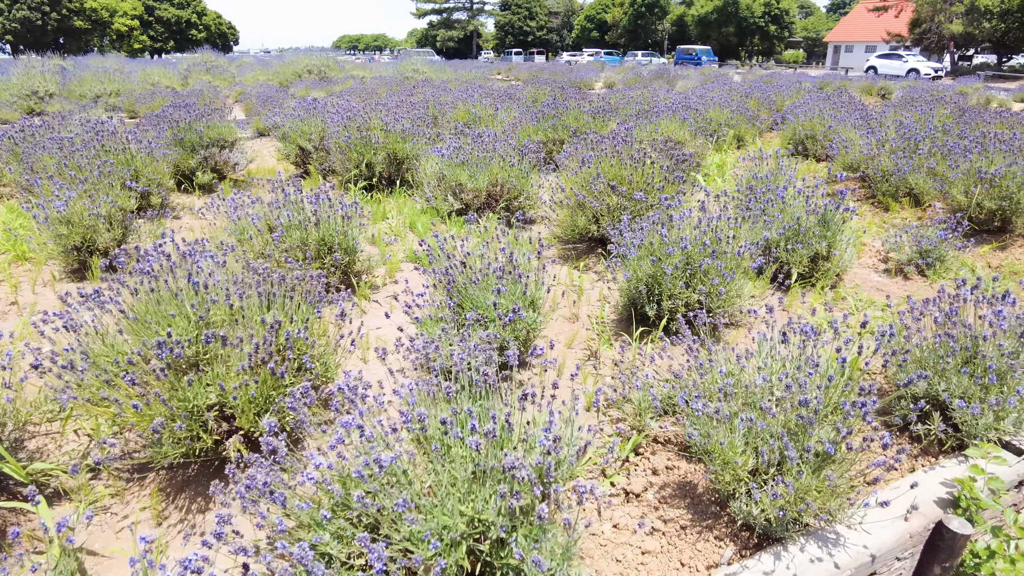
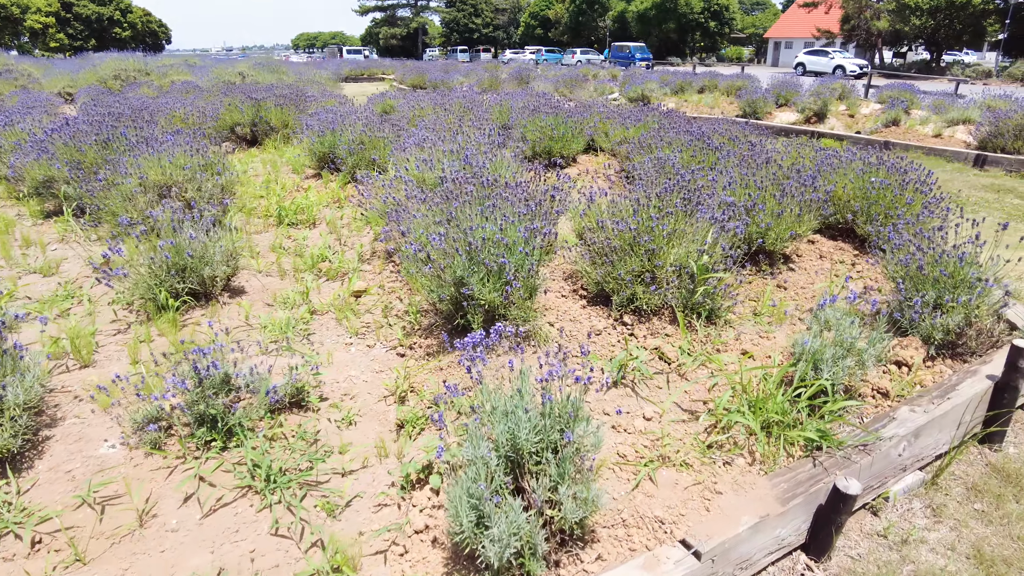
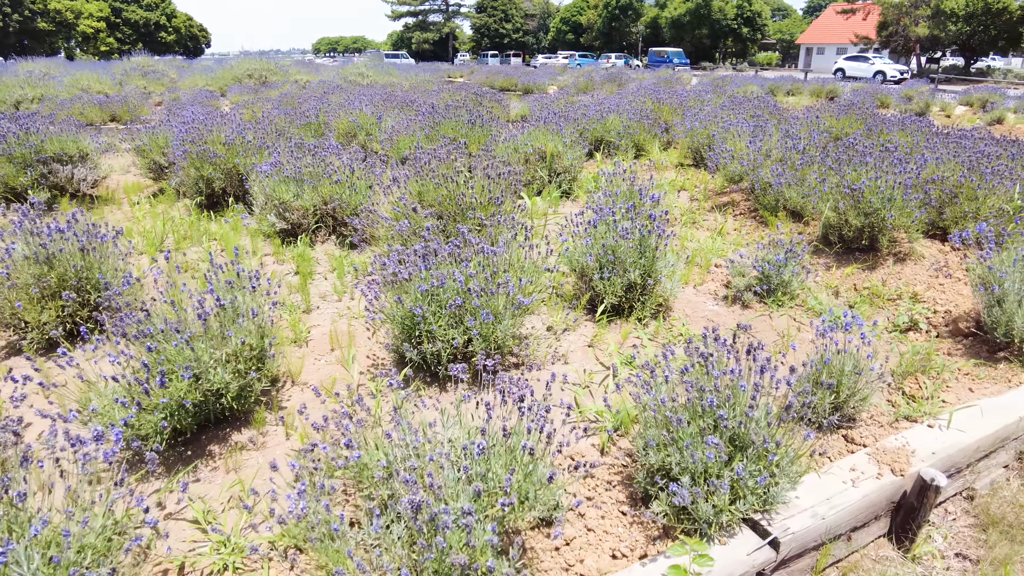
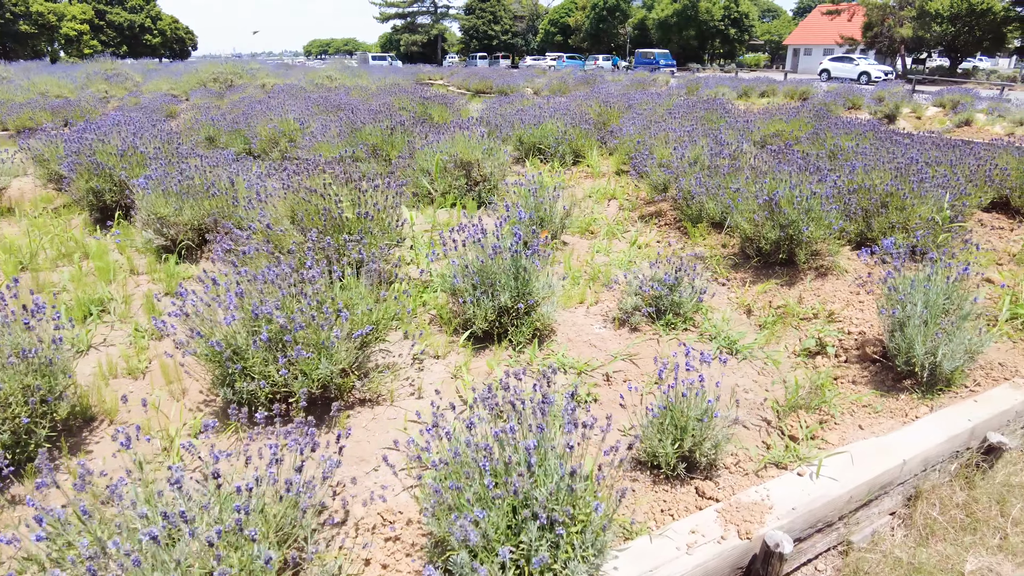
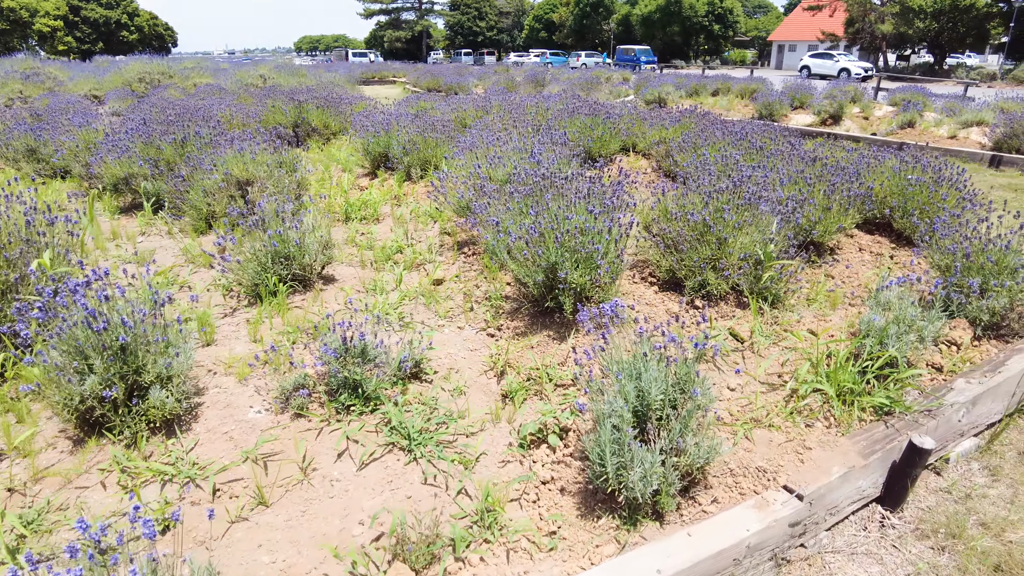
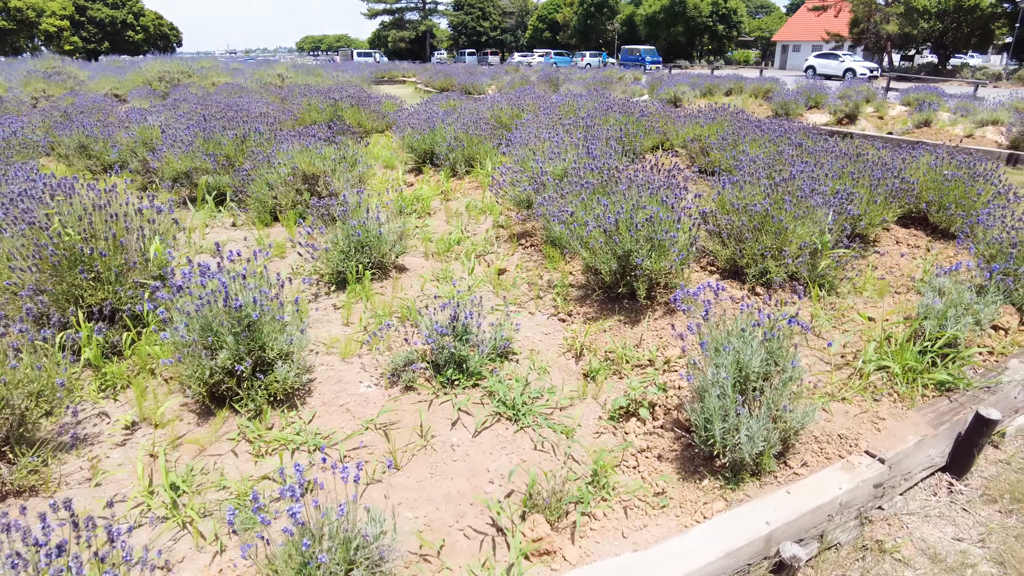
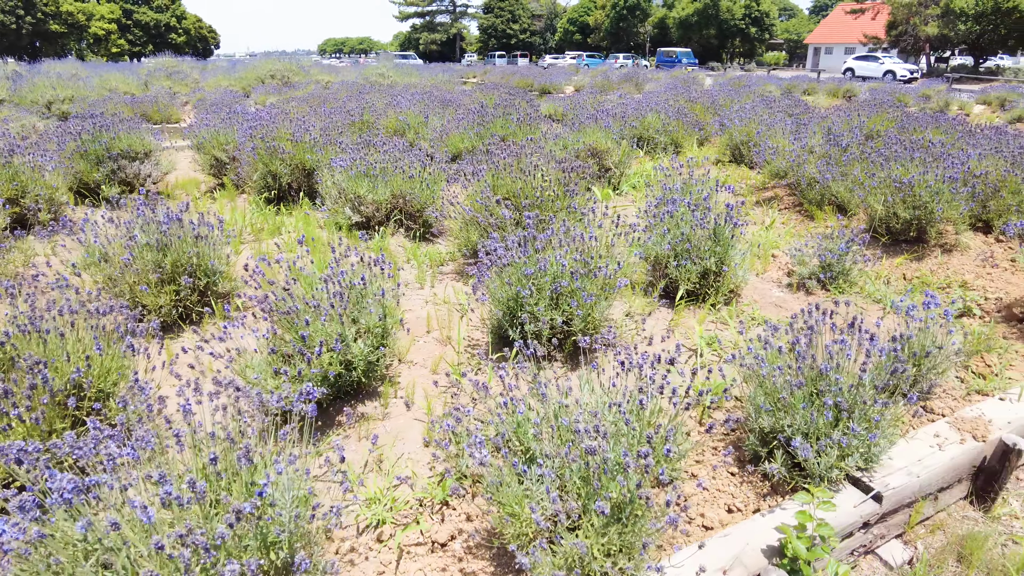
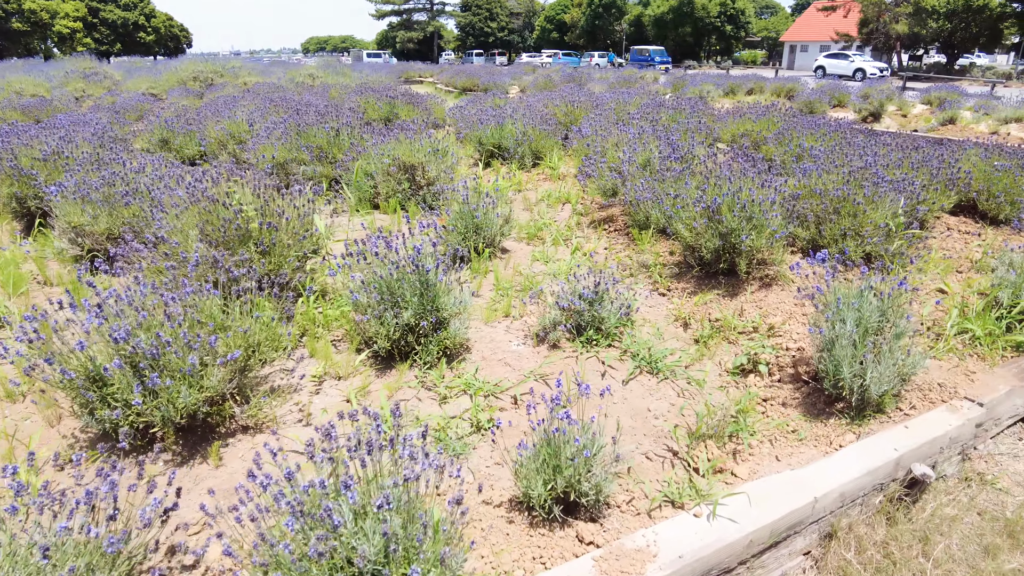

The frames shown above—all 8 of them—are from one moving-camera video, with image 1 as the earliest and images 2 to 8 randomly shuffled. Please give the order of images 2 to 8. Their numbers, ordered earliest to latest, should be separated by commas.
7, 3, 4, 8, 6, 5, 2
